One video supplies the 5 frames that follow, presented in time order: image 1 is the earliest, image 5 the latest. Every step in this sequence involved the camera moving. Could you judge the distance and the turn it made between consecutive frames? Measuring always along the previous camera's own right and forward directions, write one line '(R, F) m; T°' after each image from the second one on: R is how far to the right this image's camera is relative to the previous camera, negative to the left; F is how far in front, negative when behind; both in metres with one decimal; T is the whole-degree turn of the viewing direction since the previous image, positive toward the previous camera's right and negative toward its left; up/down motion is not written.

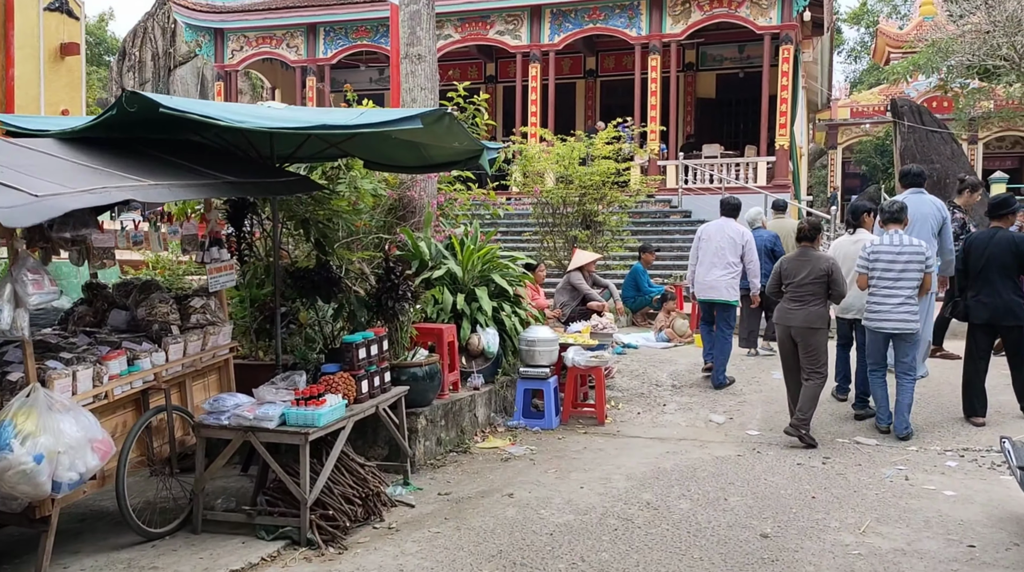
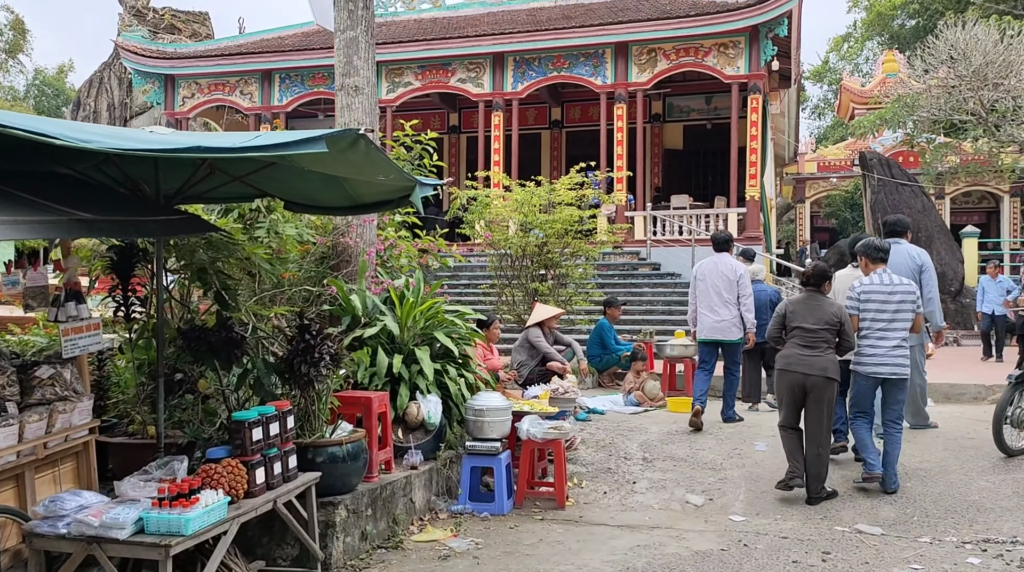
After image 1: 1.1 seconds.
(+0.2, +1.0) m; +2°
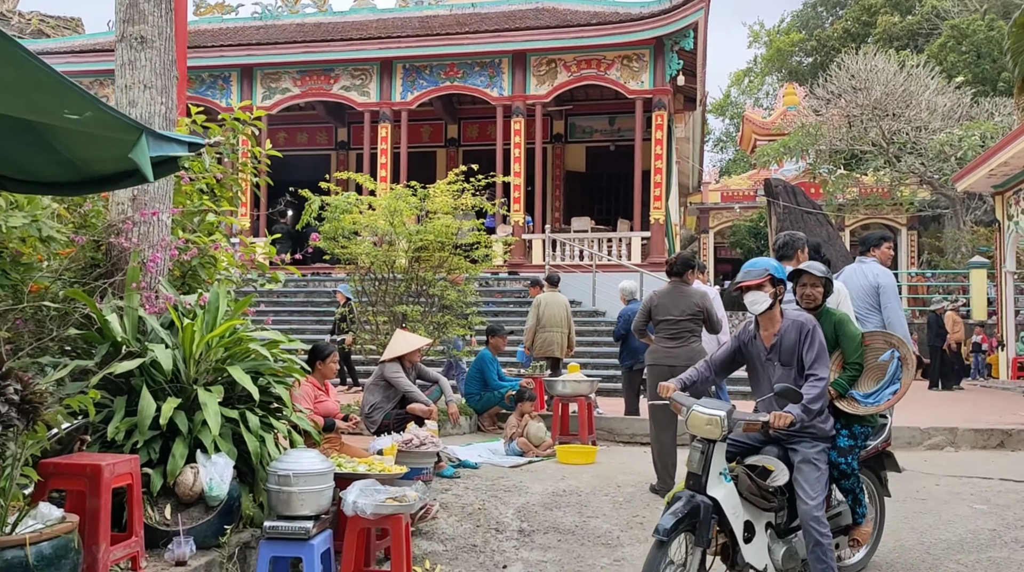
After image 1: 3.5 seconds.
(+0.4, +1.7) m; +5°
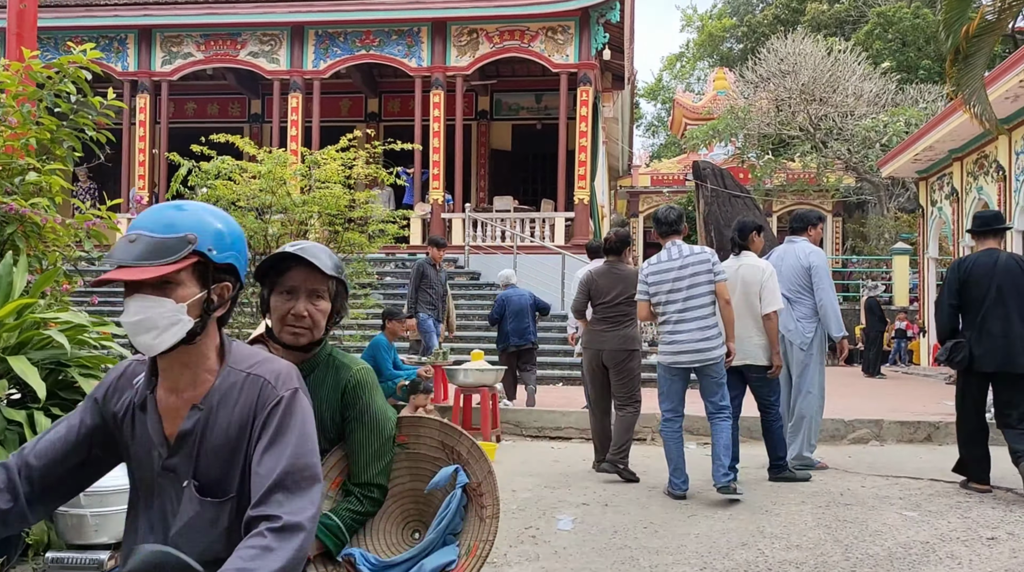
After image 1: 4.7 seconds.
(+0.3, +0.8) m; +4°
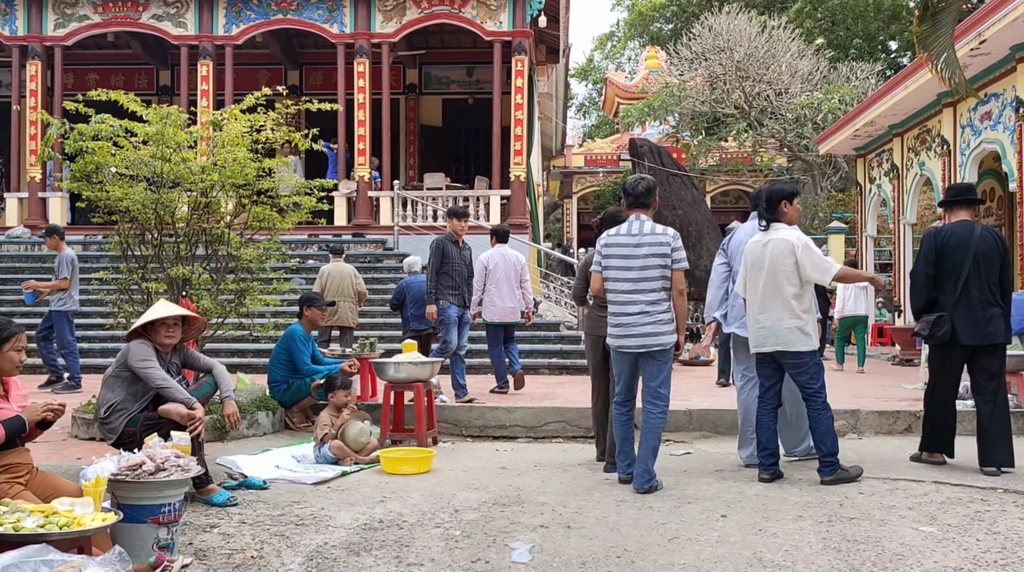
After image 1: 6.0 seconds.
(0.0, +1.0) m; +4°
